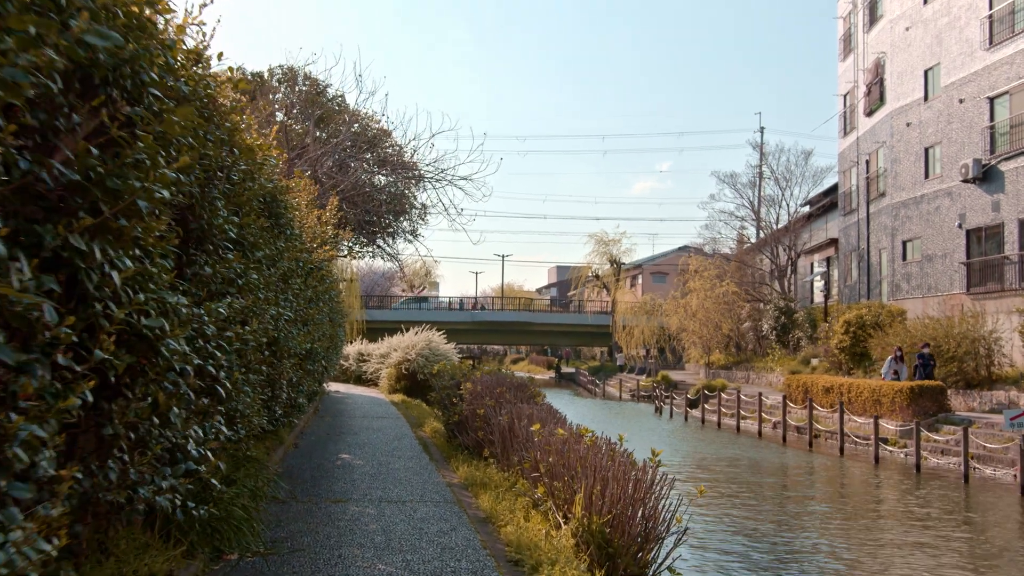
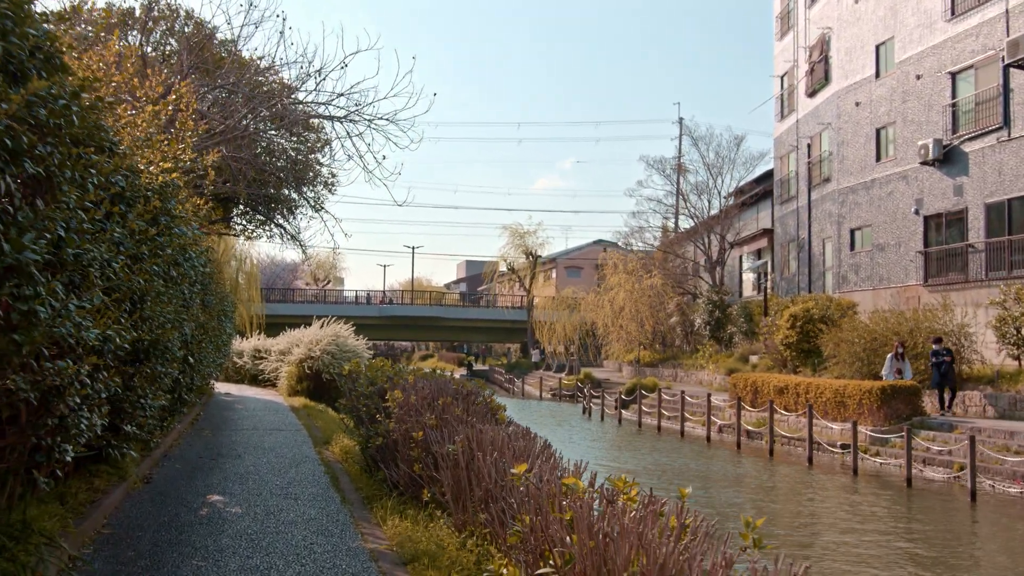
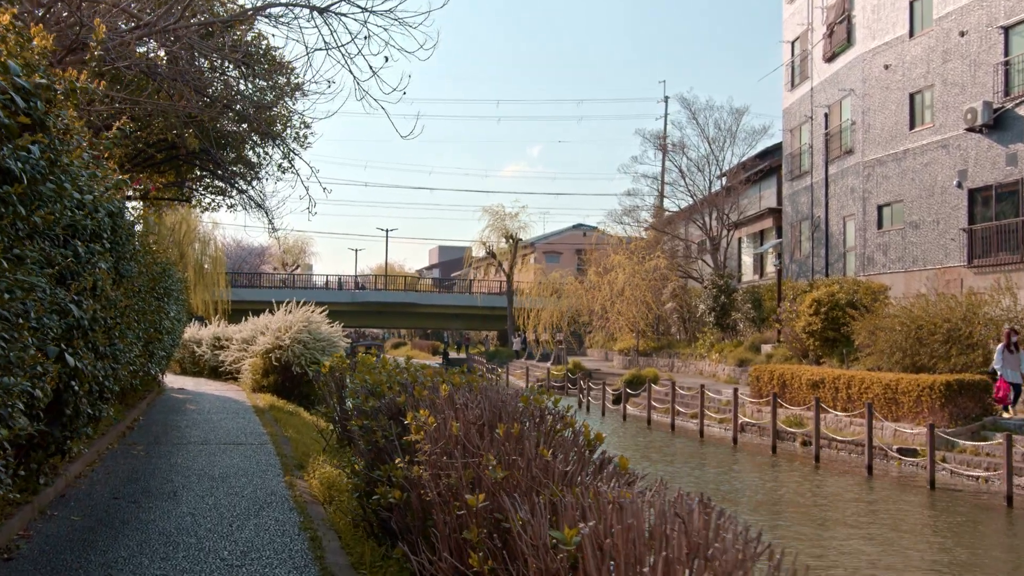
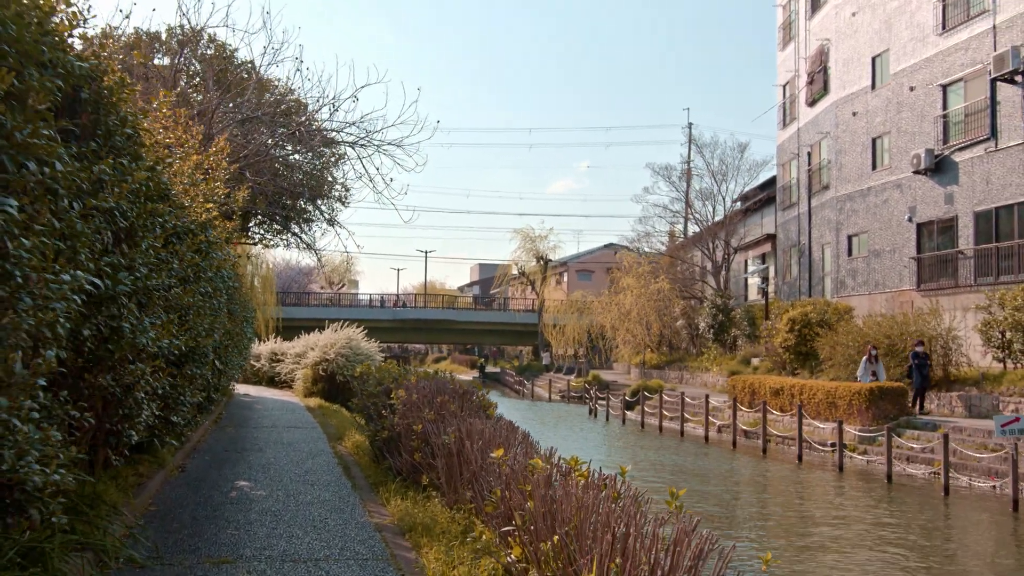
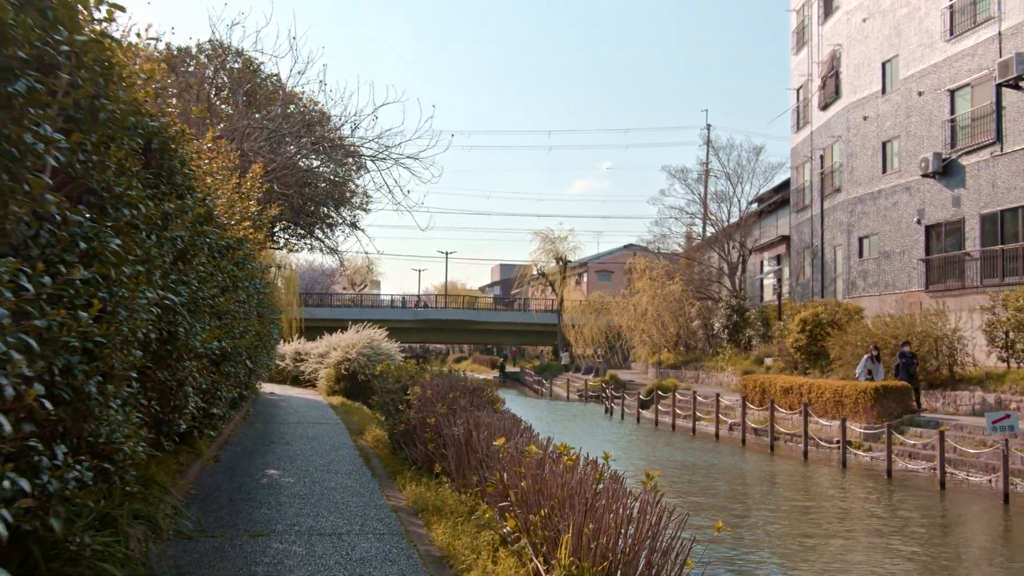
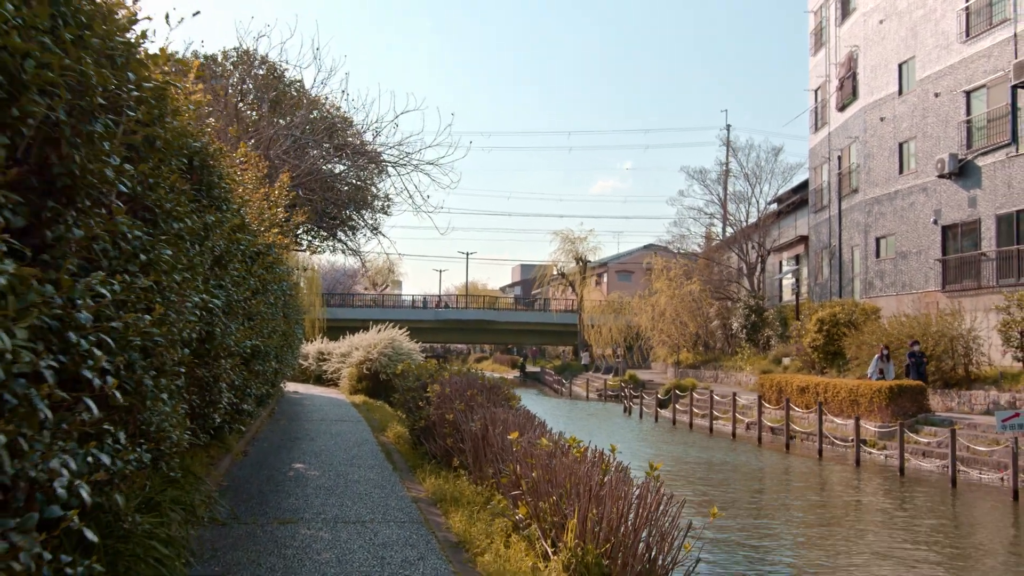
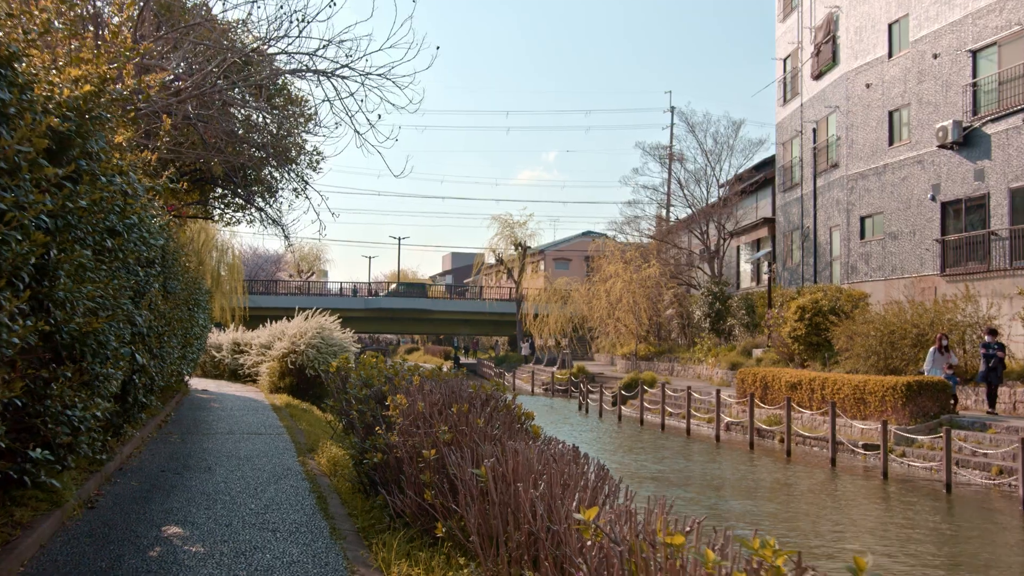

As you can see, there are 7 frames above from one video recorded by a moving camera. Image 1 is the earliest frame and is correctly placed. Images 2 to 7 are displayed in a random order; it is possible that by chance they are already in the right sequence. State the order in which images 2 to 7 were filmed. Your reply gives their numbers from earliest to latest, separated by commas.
6, 5, 4, 2, 7, 3
